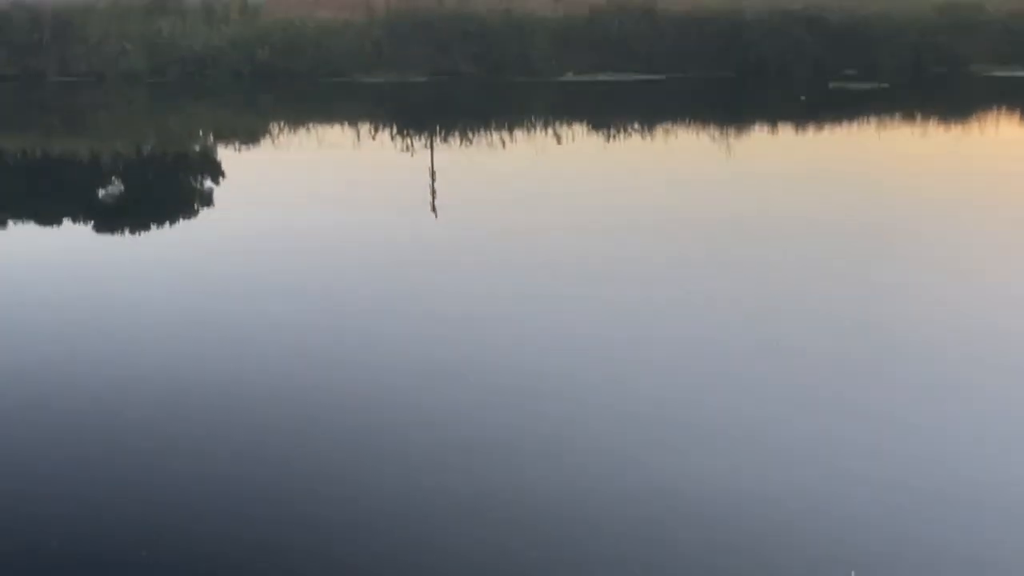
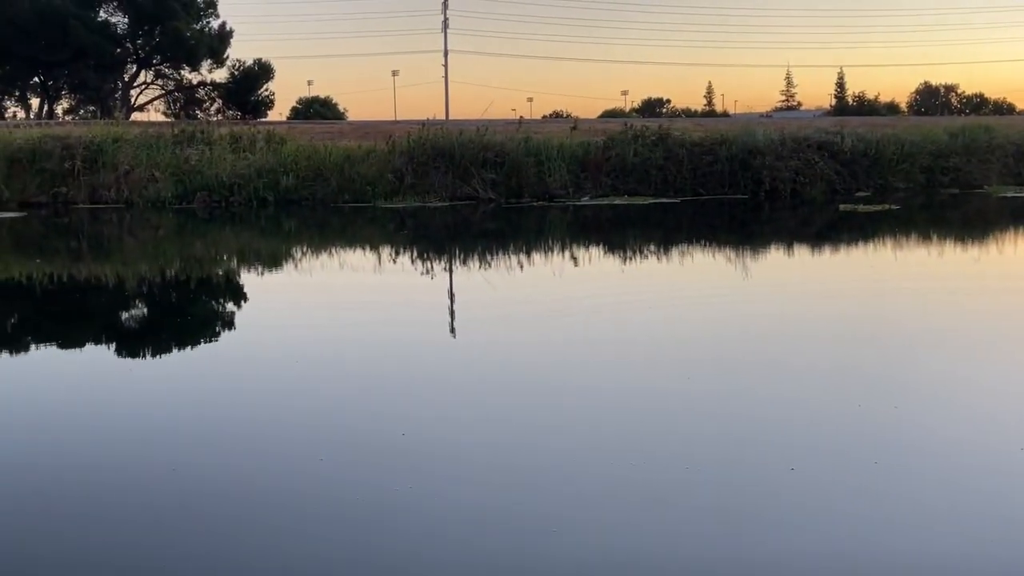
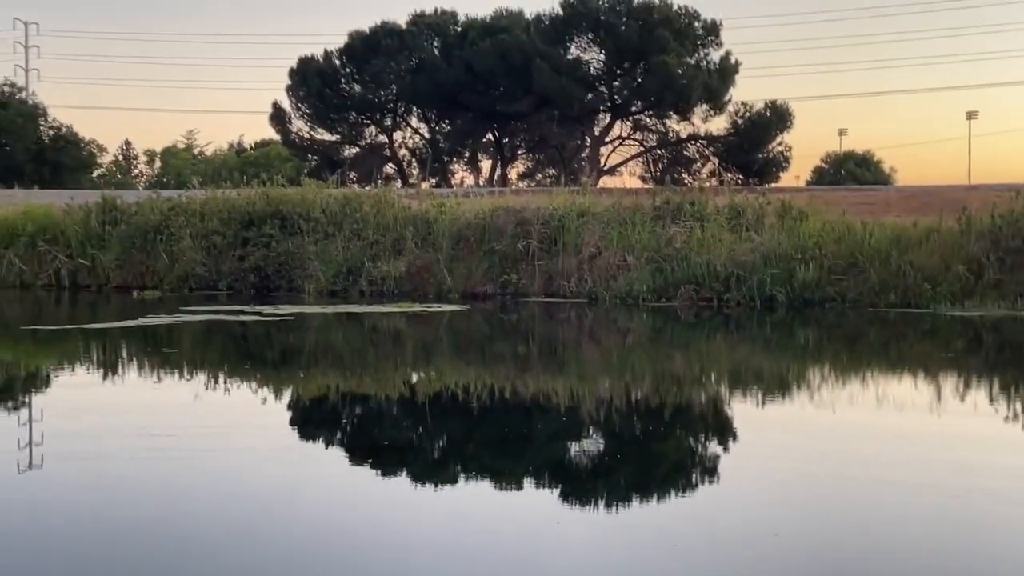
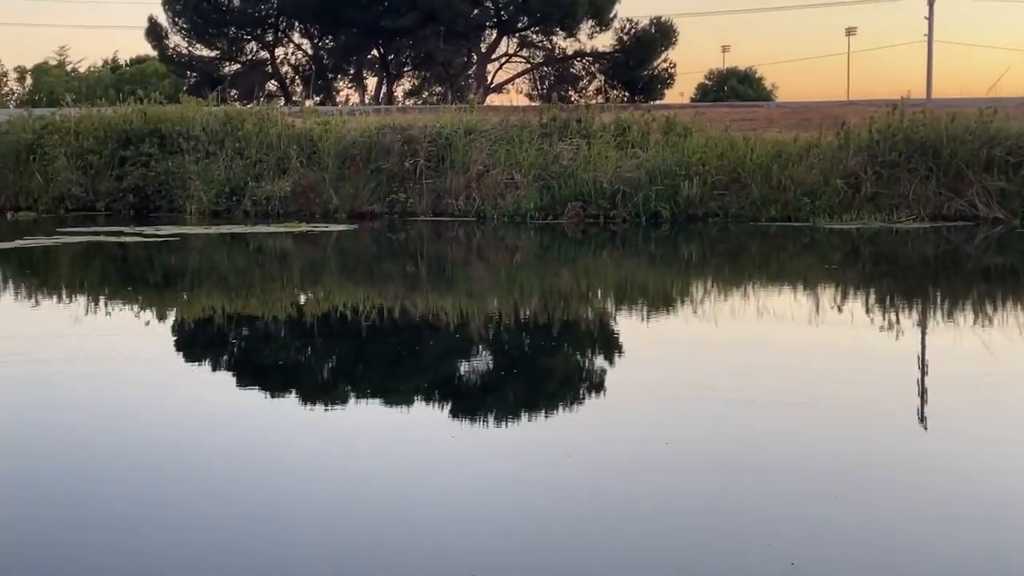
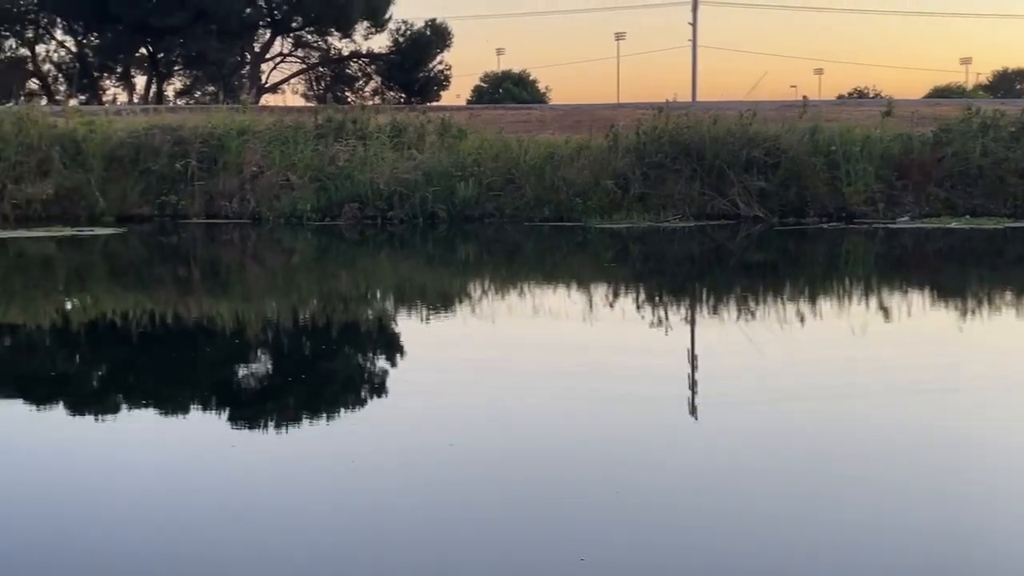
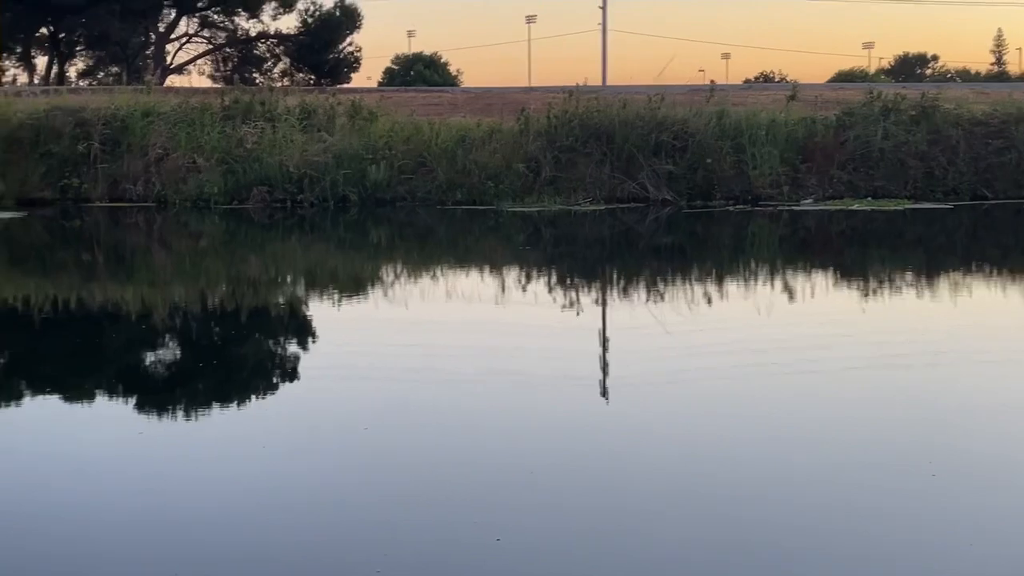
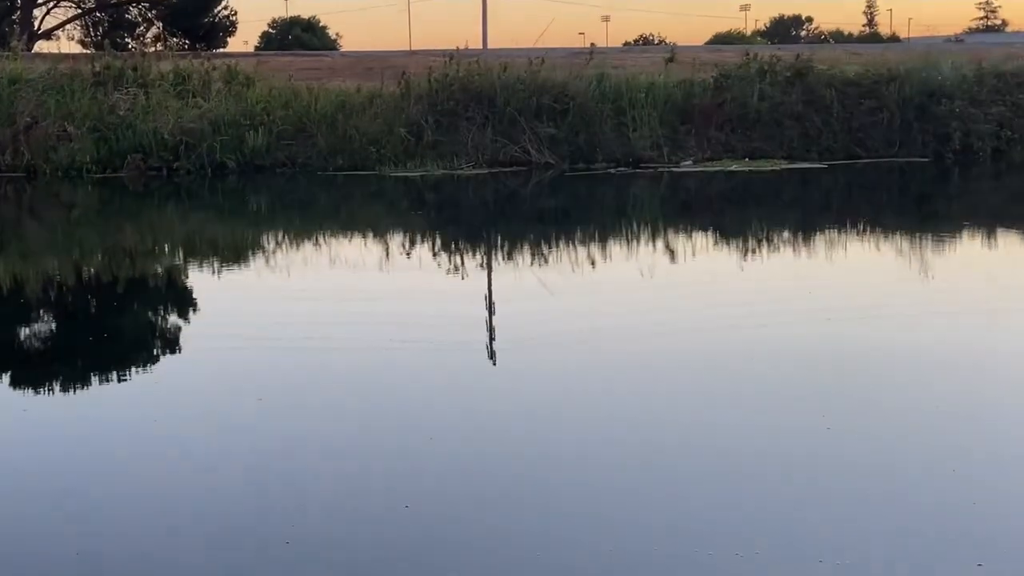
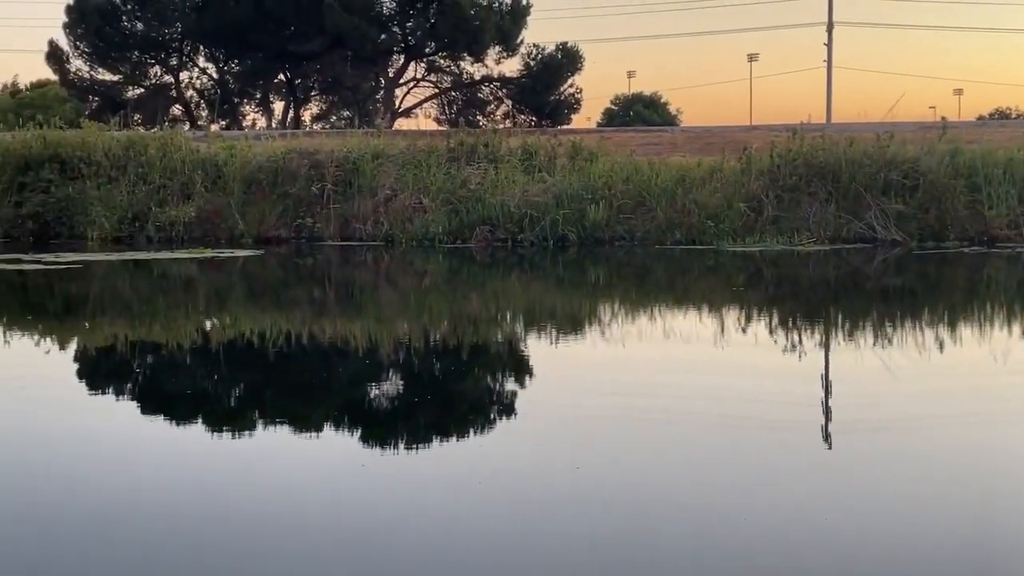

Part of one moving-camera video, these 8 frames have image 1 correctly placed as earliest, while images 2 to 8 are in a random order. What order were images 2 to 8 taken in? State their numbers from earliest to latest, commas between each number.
2, 7, 6, 5, 8, 4, 3
